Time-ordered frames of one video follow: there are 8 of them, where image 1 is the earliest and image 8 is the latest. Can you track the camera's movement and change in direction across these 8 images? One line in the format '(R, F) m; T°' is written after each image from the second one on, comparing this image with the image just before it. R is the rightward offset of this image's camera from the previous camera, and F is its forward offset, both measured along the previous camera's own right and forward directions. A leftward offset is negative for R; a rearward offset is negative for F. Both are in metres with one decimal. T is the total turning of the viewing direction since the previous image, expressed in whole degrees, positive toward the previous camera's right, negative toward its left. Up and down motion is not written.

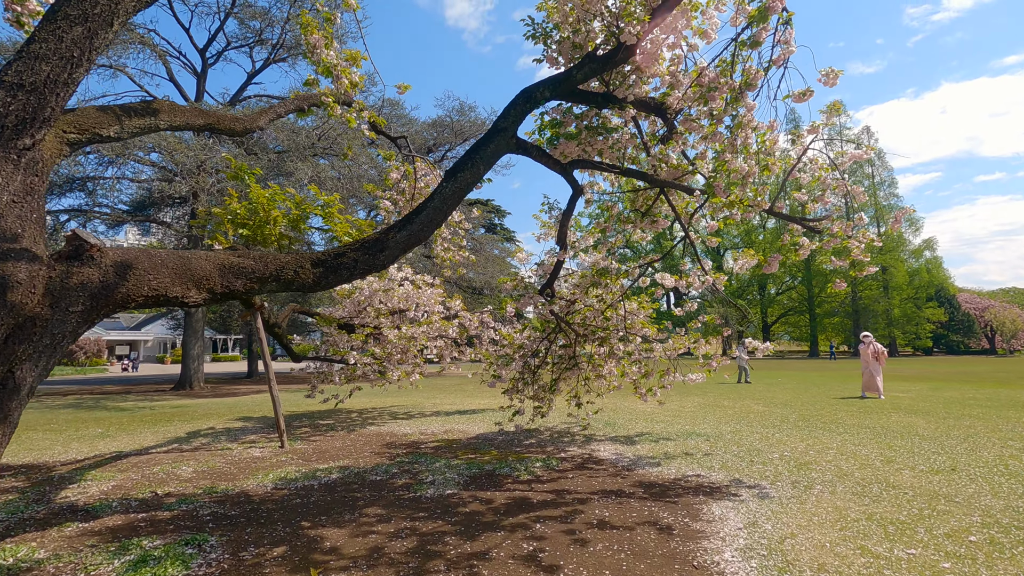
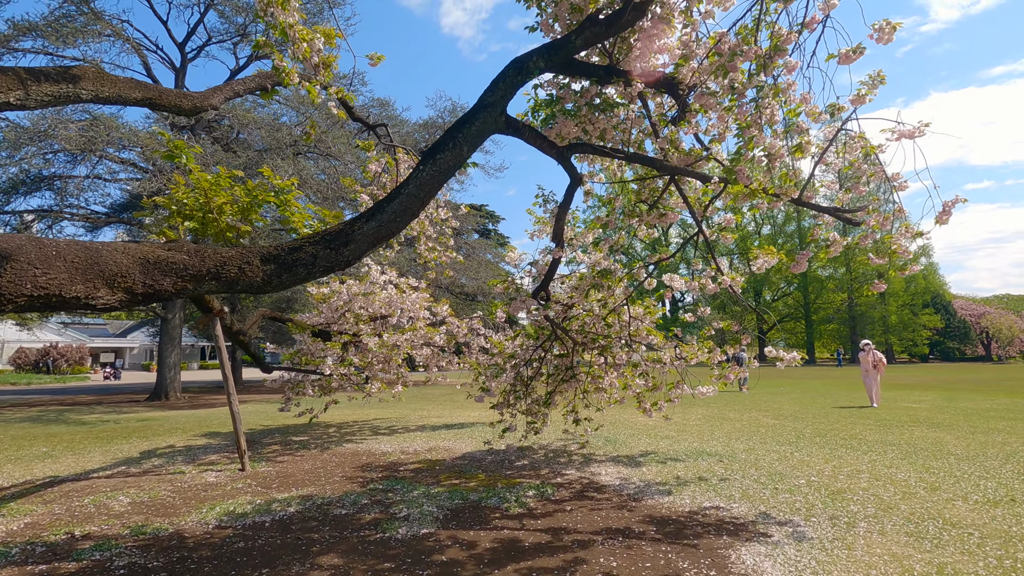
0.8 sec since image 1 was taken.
(+0.1, +0.8) m; +1°
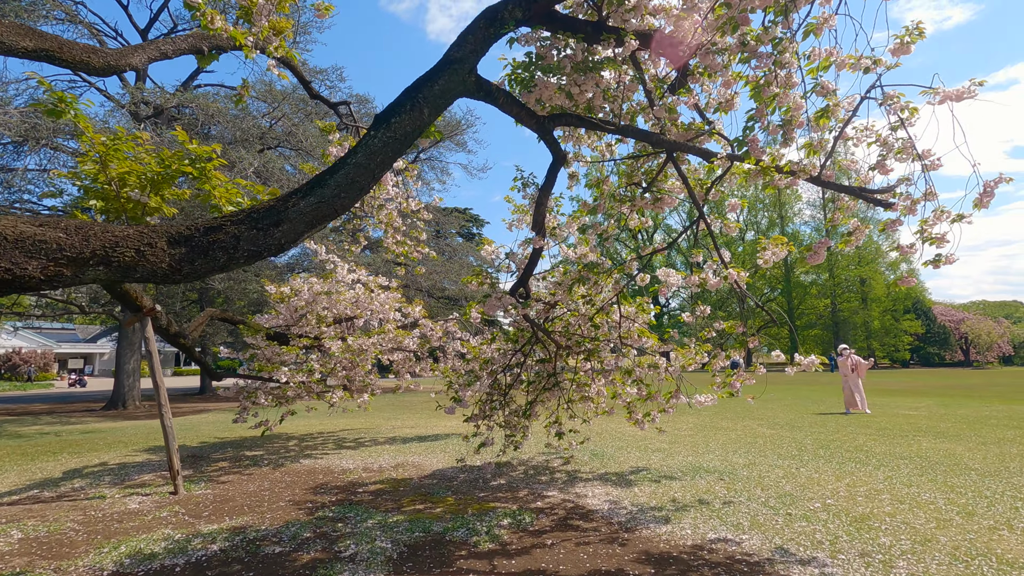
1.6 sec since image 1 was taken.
(+0.1, +0.8) m; +2°
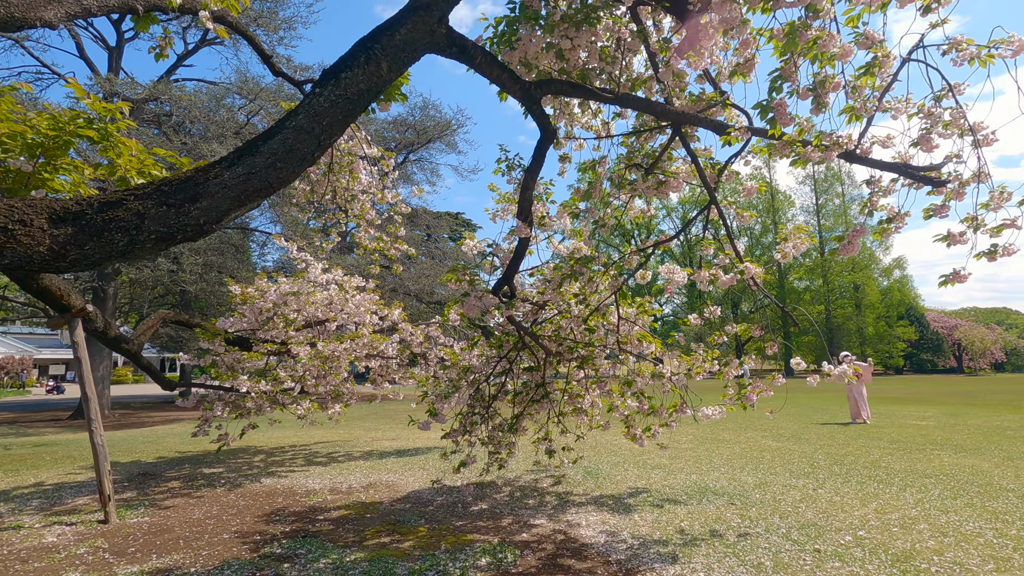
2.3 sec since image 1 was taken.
(+0.1, +0.7) m; +1°
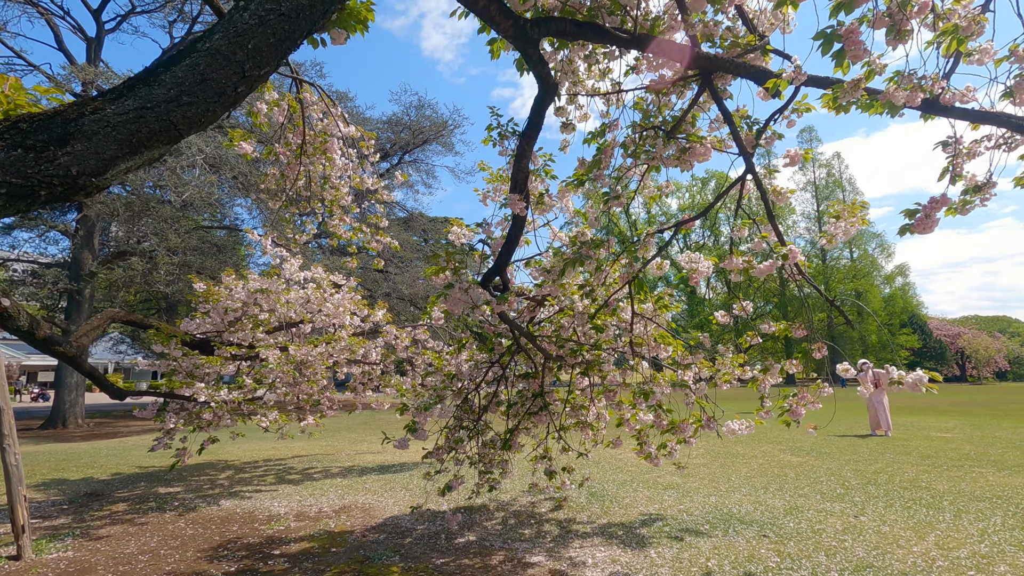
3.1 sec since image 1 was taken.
(0.0, +0.8) m; 0°
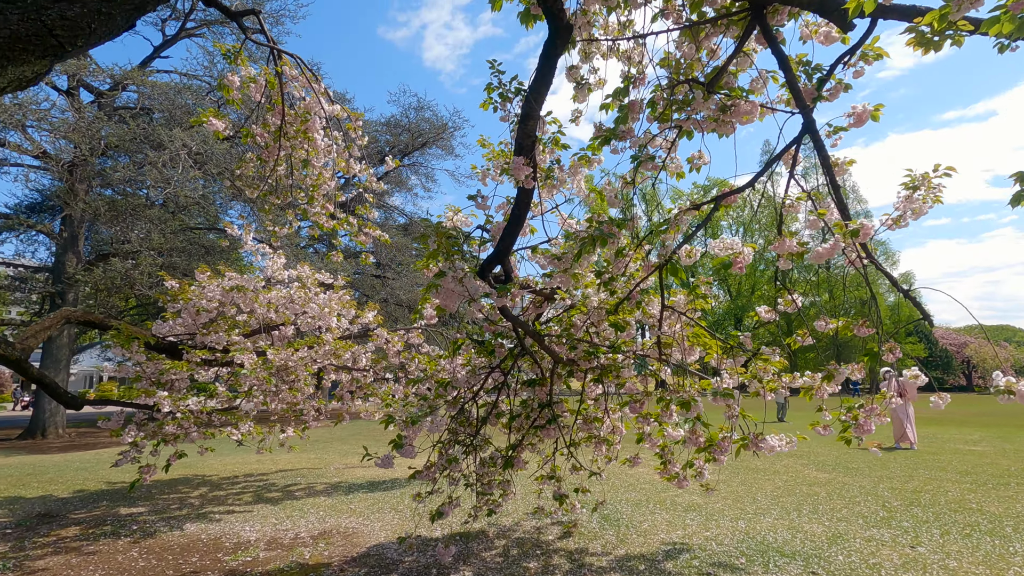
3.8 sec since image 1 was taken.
(0.0, +0.7) m; 0°
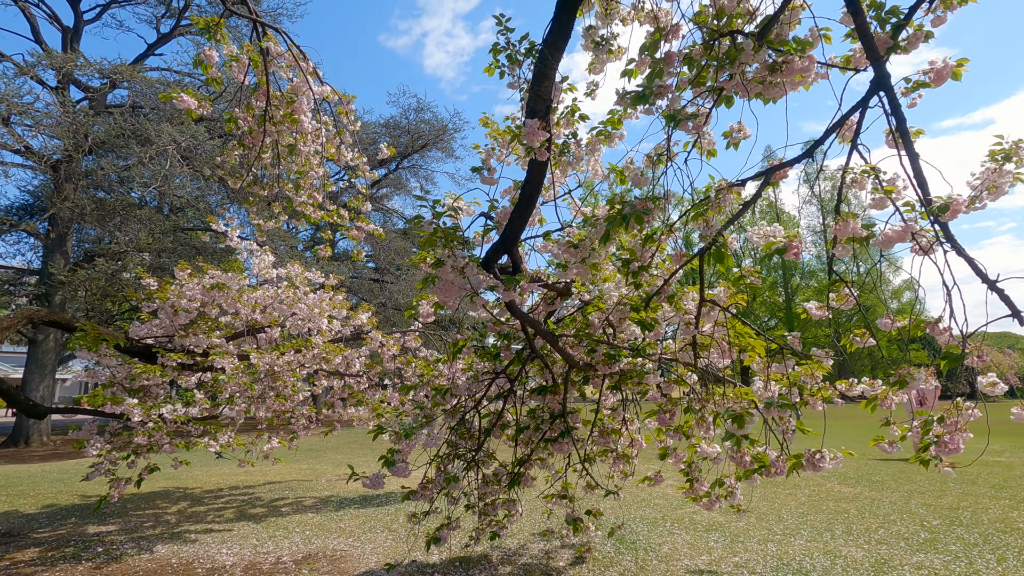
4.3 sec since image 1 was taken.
(-0.1, +0.5) m; 0°
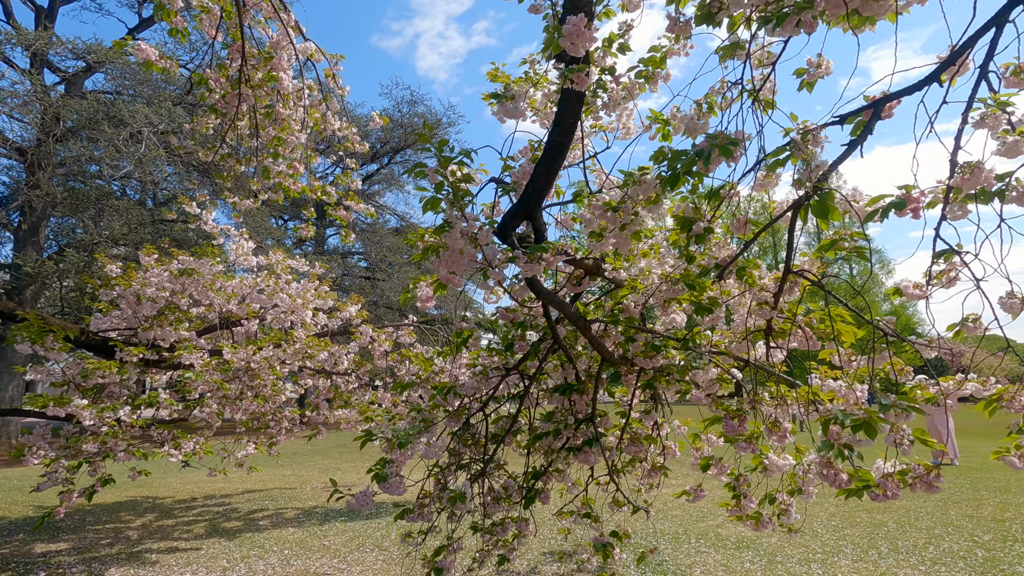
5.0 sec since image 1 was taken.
(-0.1, +0.6) m; +1°
